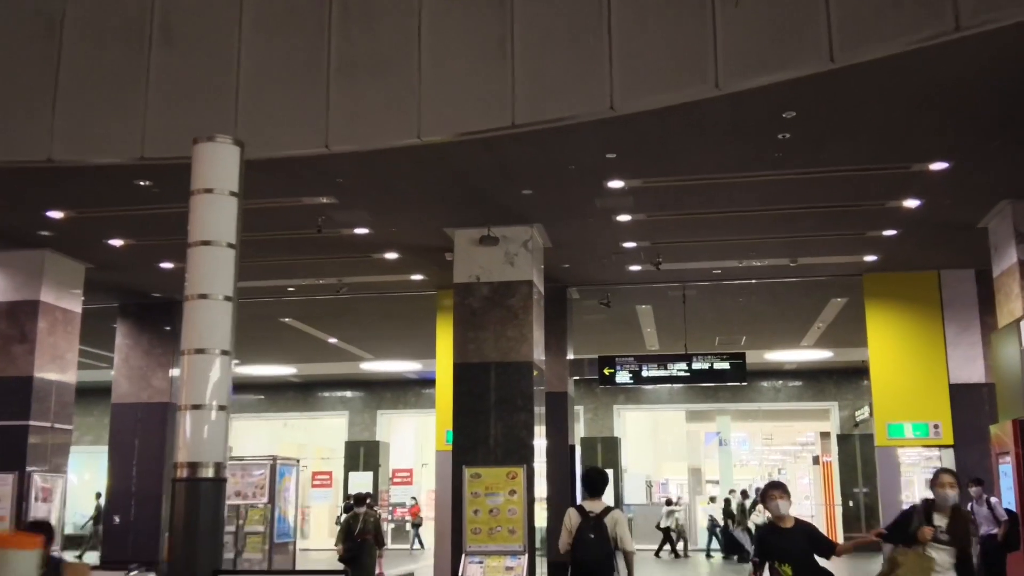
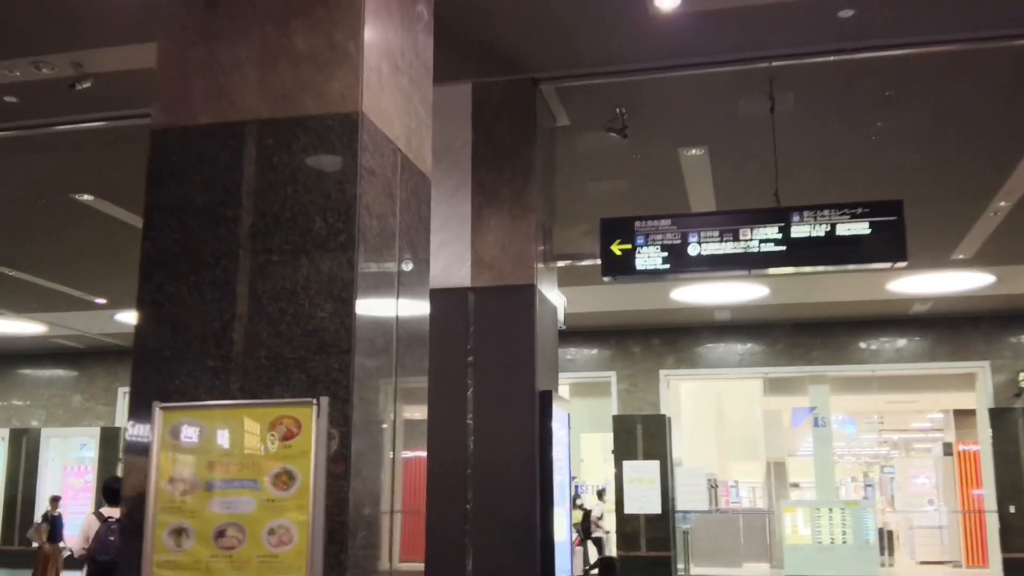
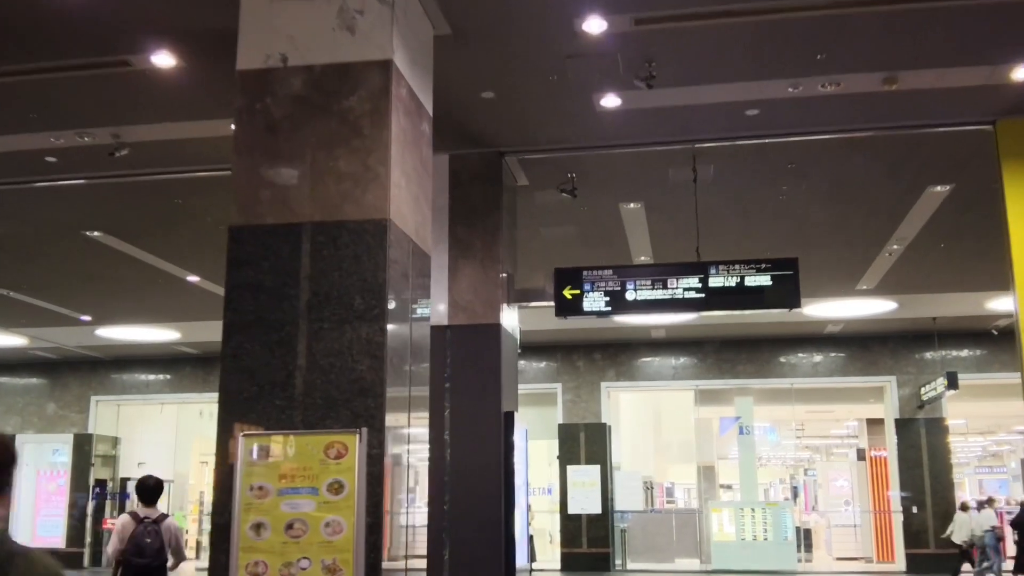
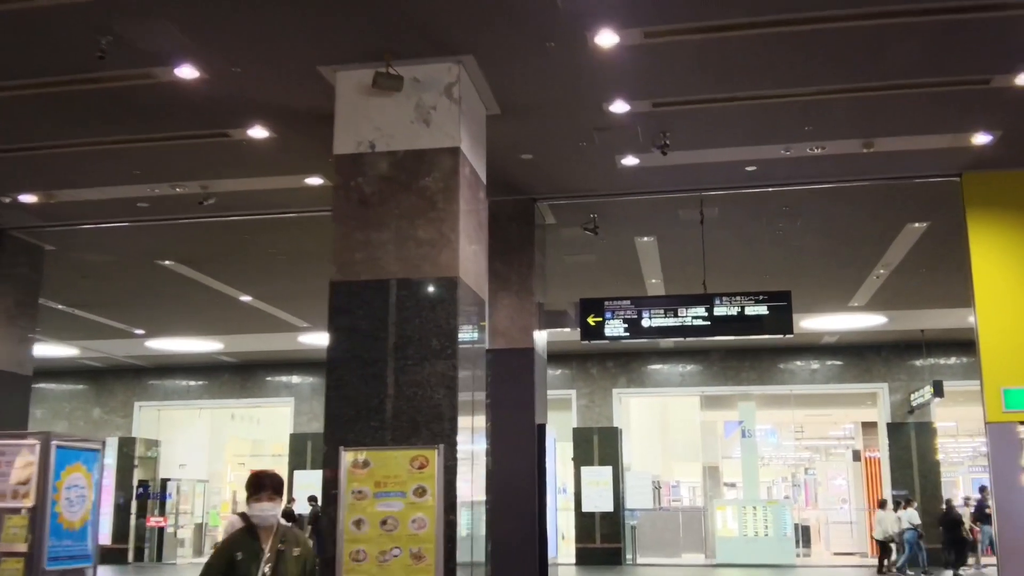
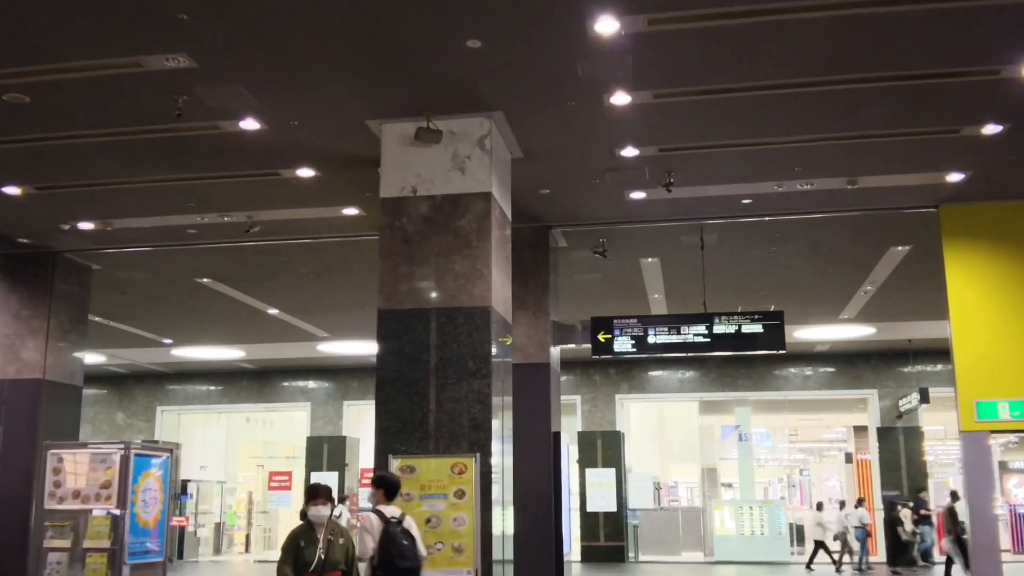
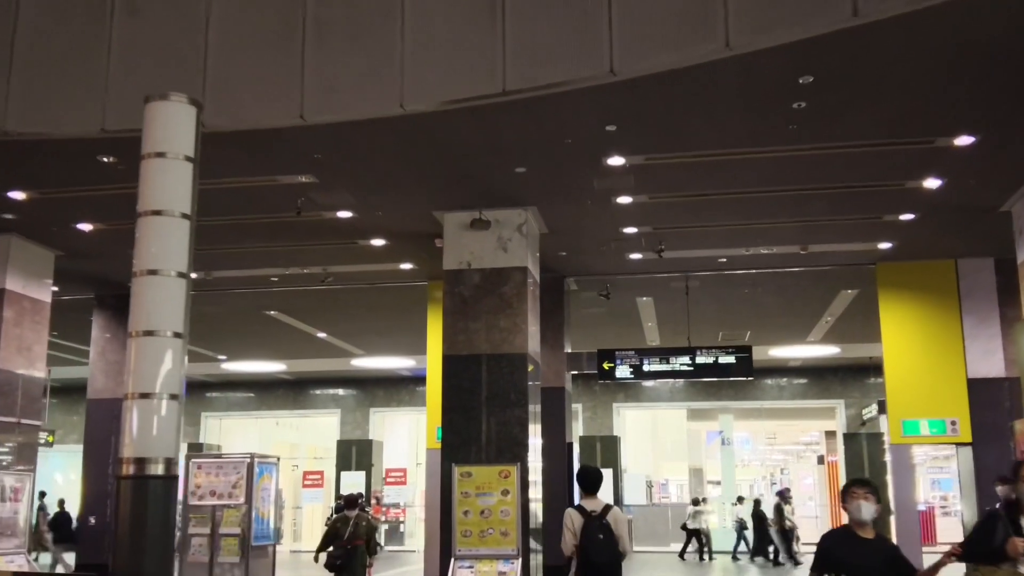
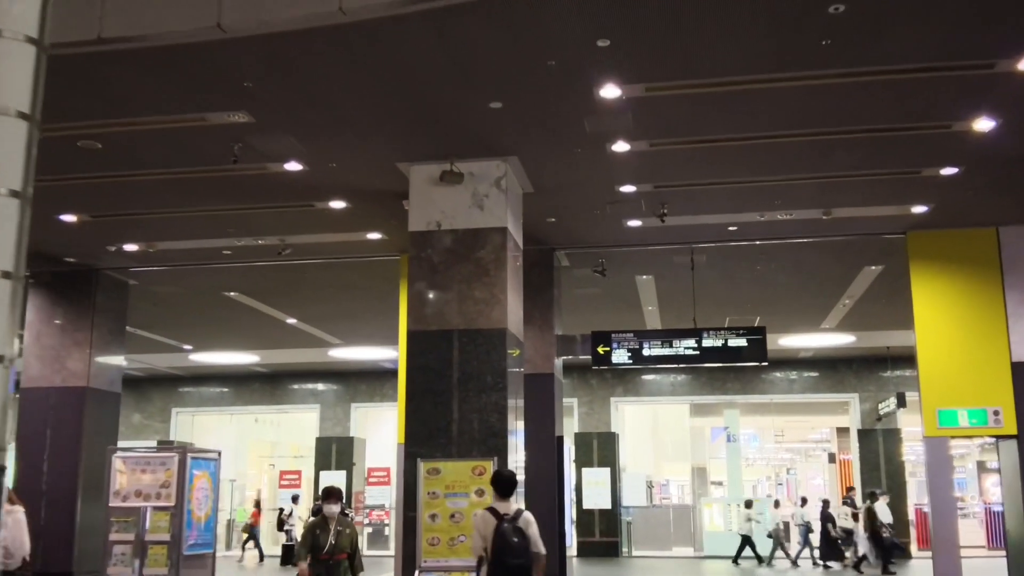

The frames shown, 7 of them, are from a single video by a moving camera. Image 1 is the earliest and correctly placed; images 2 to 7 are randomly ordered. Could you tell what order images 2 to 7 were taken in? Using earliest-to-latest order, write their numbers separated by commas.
6, 7, 5, 4, 3, 2
